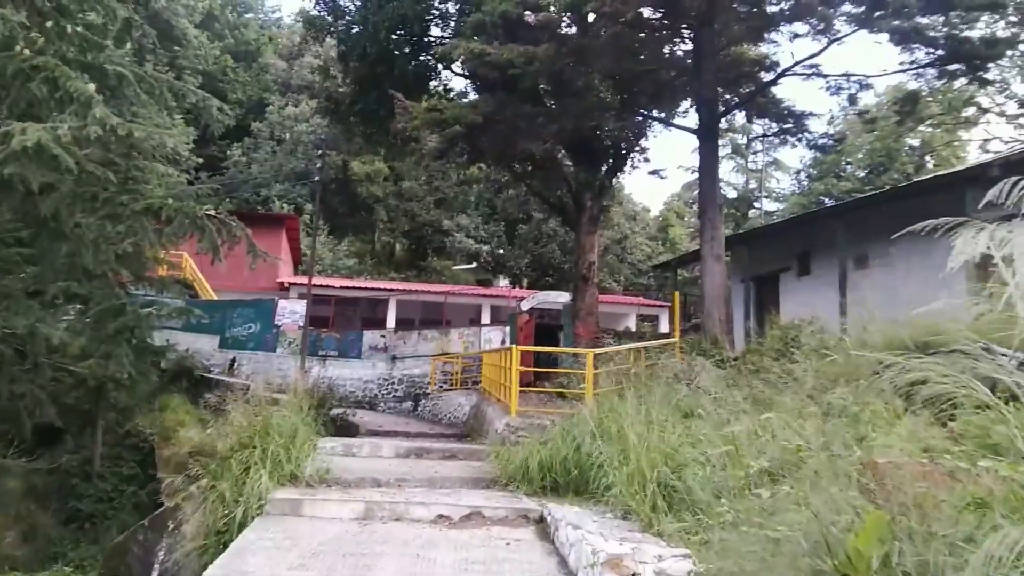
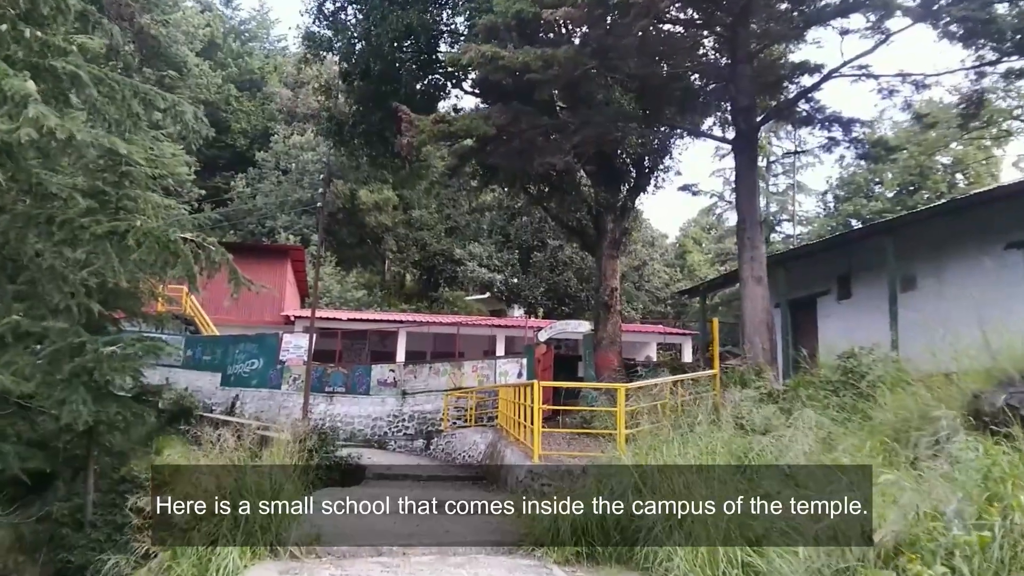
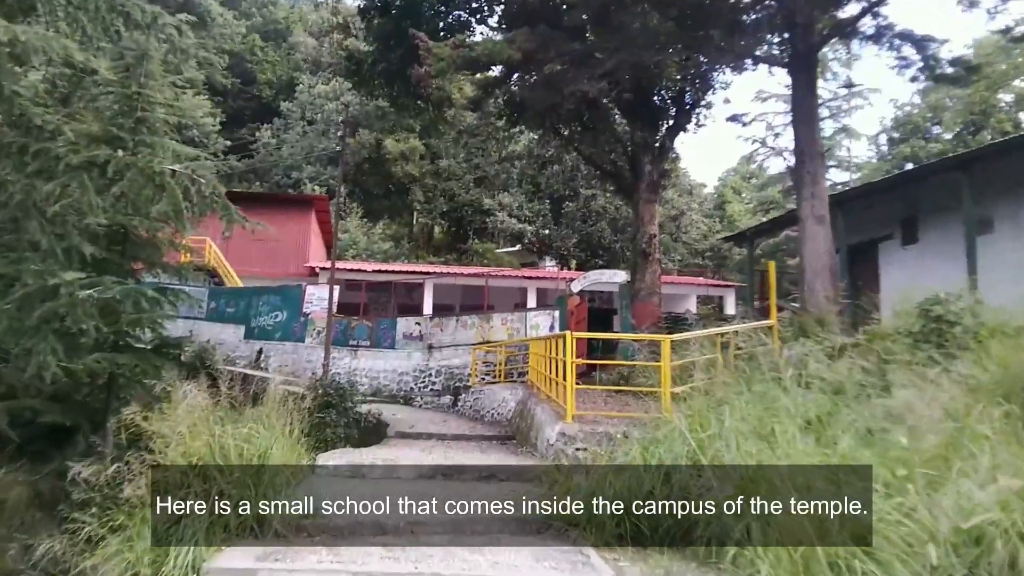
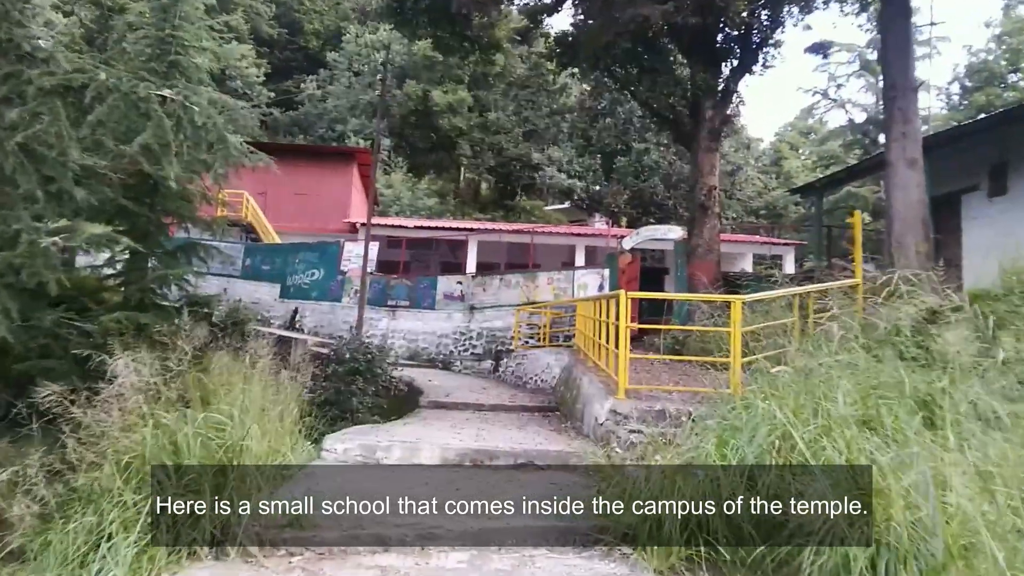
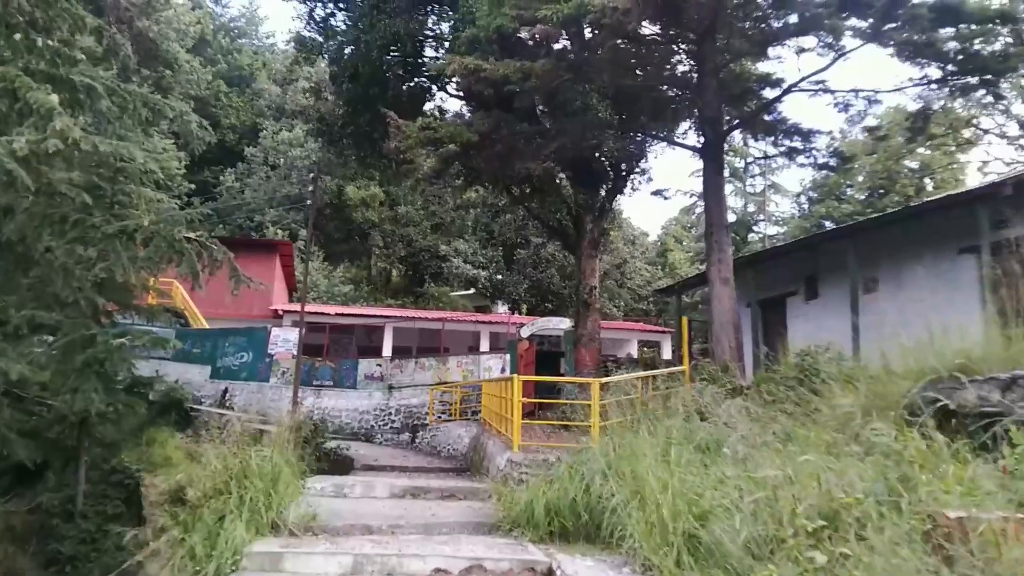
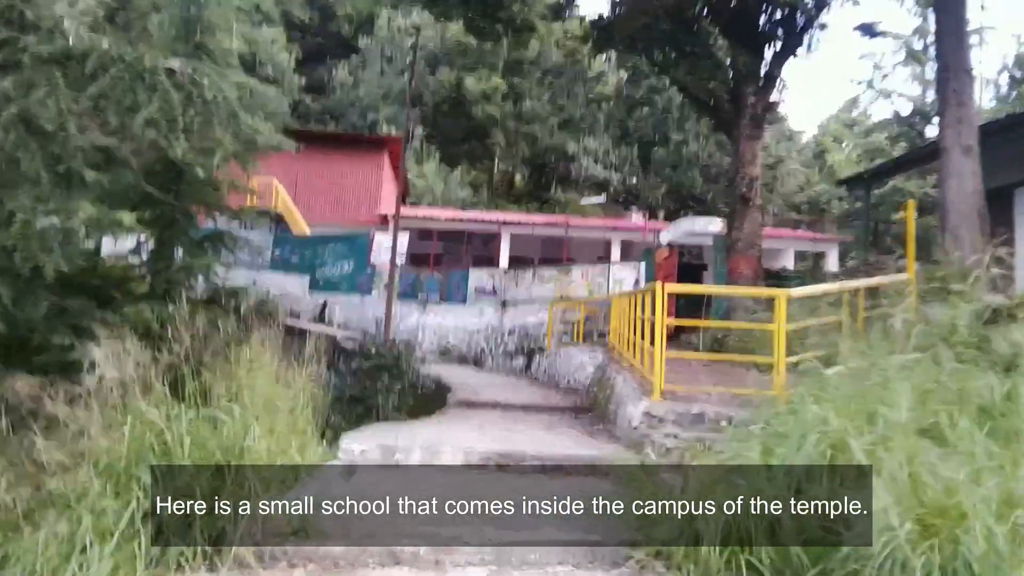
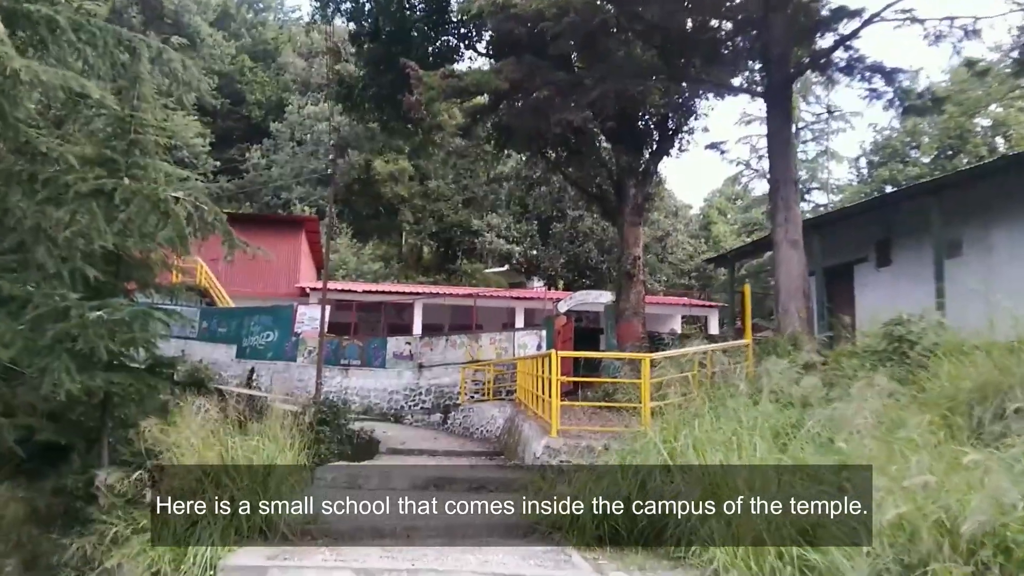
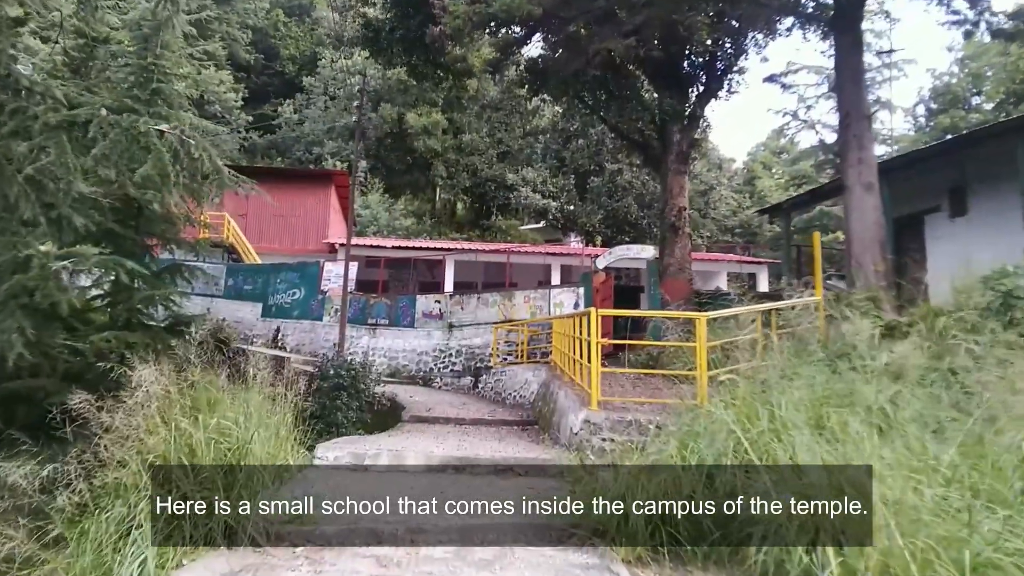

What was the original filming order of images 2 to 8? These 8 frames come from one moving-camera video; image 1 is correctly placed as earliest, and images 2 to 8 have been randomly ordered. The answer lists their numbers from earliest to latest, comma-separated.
5, 2, 7, 3, 8, 4, 6
